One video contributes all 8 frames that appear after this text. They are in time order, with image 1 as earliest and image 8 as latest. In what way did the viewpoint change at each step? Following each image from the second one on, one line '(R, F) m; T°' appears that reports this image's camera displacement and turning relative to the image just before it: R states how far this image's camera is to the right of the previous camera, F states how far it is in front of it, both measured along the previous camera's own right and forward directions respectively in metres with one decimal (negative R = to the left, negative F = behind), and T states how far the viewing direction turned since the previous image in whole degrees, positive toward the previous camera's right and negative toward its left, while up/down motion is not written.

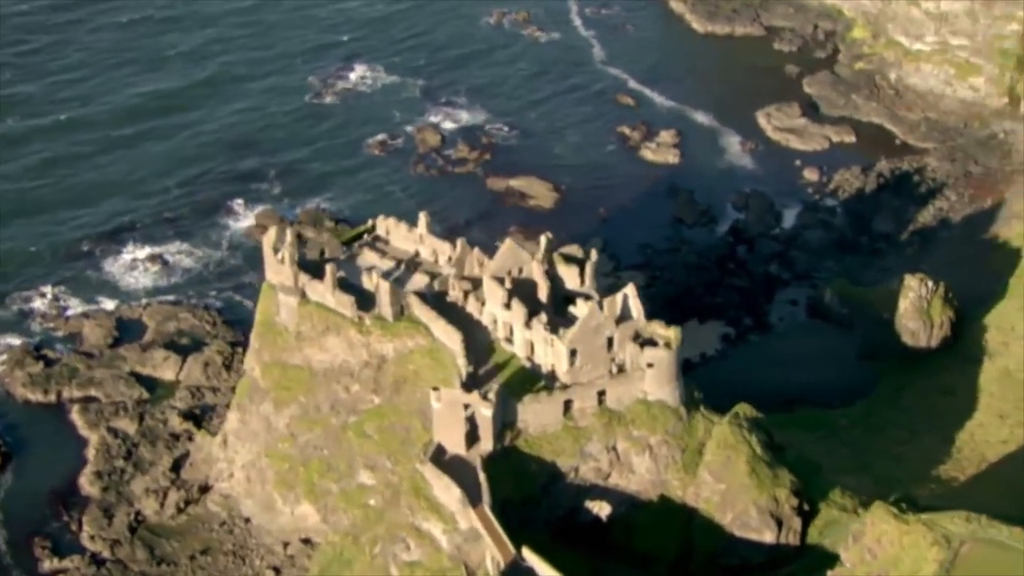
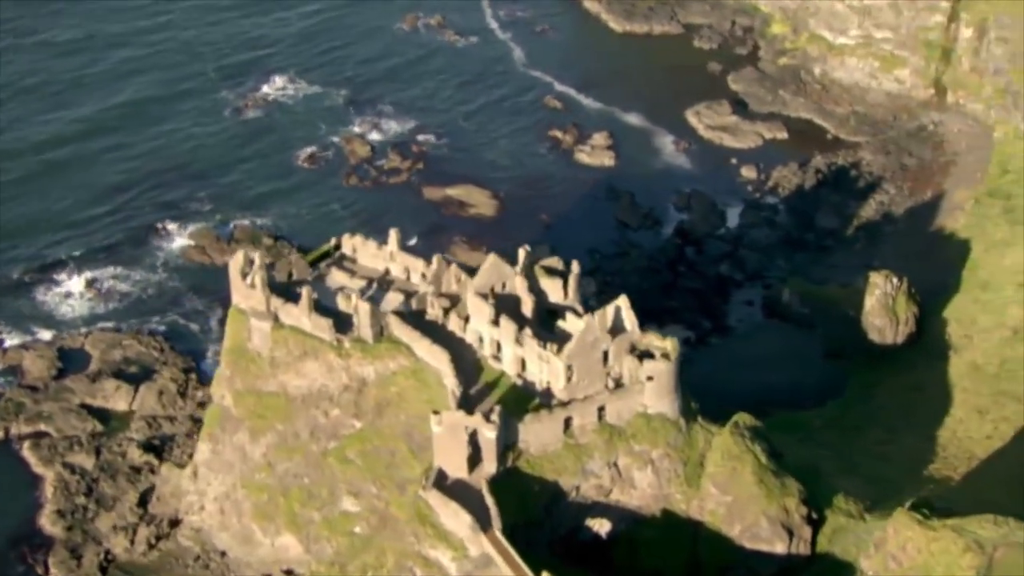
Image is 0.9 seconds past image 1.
(-4.9, +1.9) m; +4°
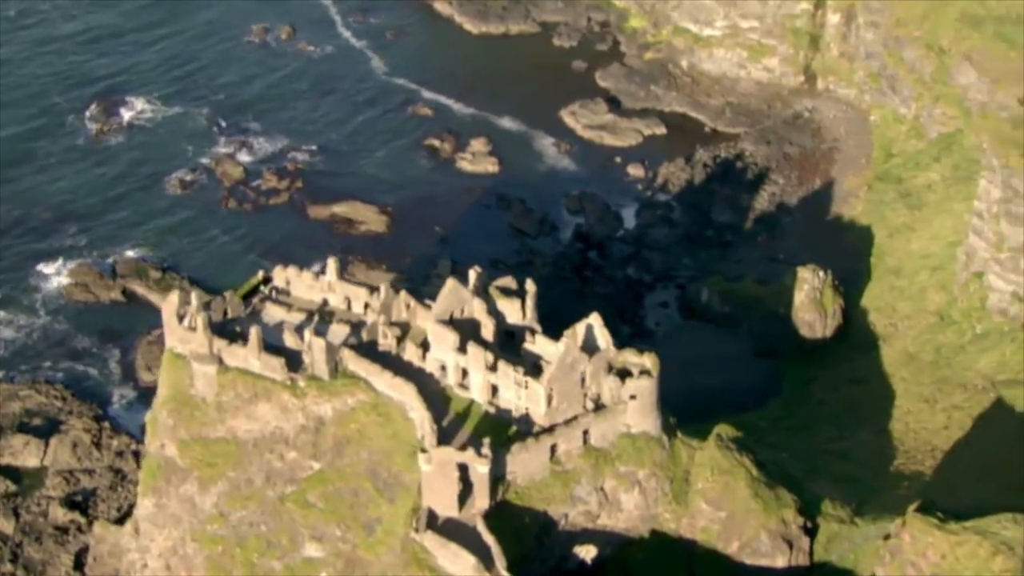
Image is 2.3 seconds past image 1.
(-7.0, +3.1) m; +7°
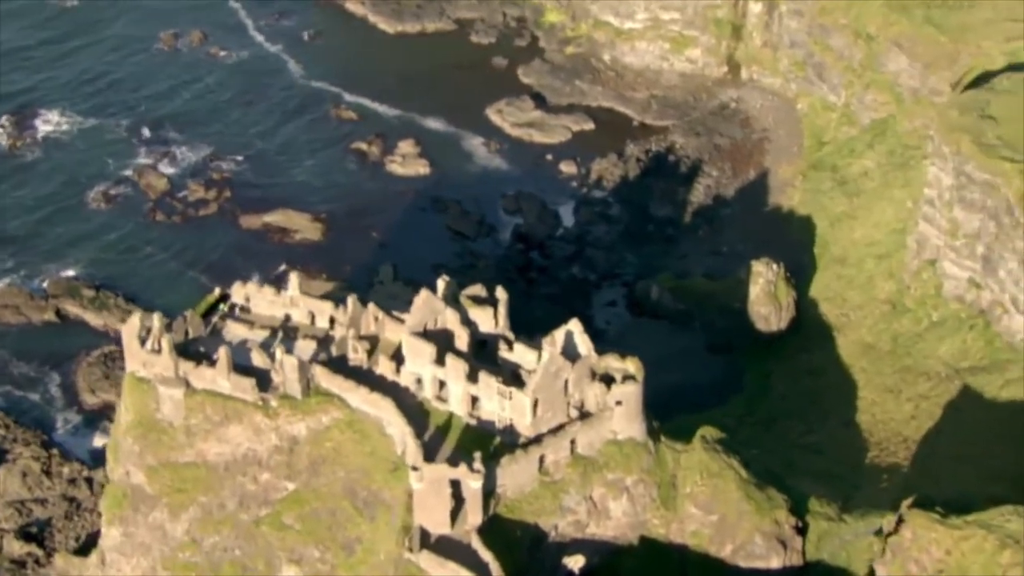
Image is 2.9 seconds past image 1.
(-3.6, +1.4) m; +4°
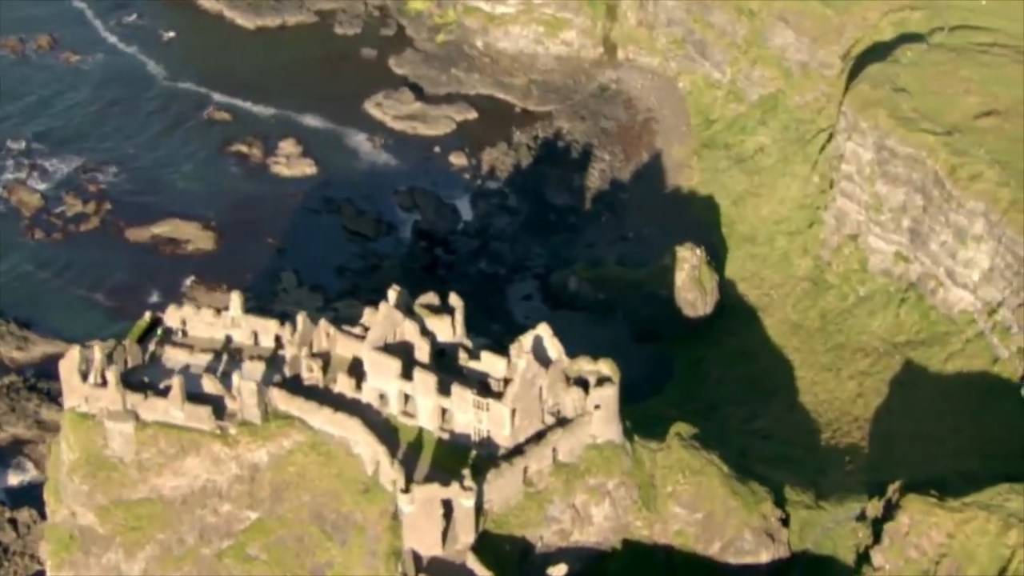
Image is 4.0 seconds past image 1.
(-5.8, +2.2) m; +6°
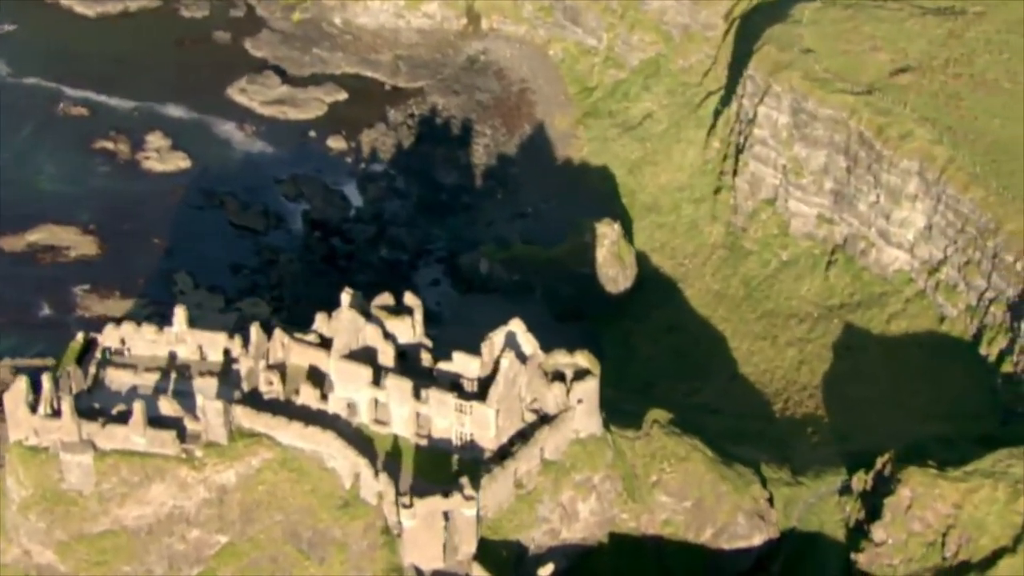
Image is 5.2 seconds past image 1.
(-6.5, +2.6) m; +7°
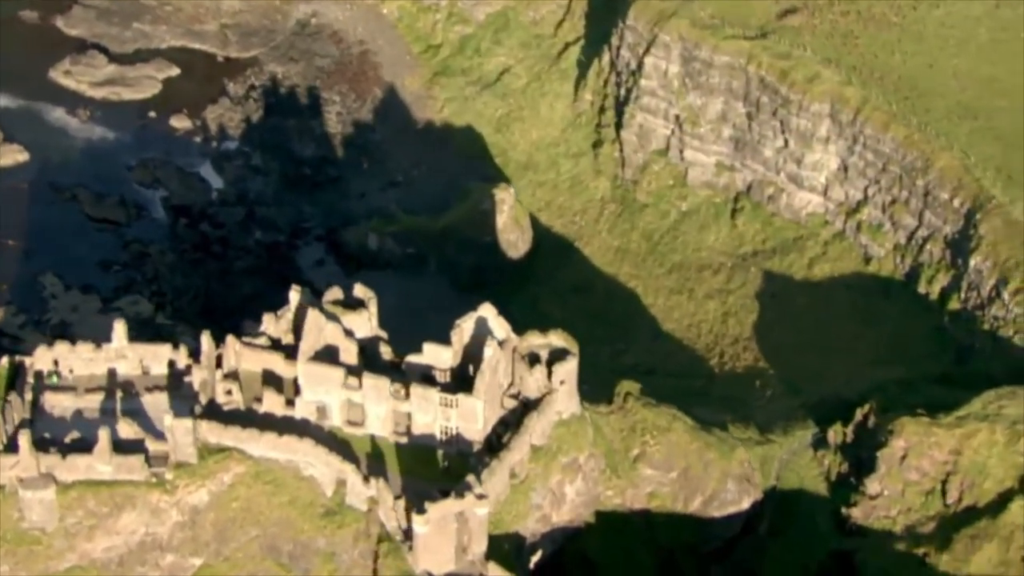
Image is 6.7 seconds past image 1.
(-7.9, +2.8) m; +9°
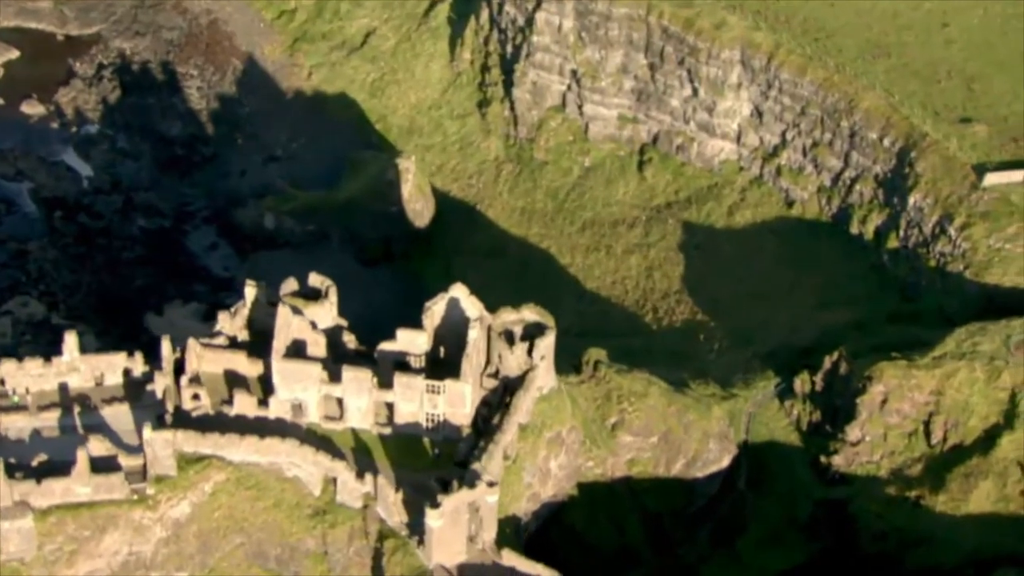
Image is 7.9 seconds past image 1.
(-6.8, +1.8) m; +8°
